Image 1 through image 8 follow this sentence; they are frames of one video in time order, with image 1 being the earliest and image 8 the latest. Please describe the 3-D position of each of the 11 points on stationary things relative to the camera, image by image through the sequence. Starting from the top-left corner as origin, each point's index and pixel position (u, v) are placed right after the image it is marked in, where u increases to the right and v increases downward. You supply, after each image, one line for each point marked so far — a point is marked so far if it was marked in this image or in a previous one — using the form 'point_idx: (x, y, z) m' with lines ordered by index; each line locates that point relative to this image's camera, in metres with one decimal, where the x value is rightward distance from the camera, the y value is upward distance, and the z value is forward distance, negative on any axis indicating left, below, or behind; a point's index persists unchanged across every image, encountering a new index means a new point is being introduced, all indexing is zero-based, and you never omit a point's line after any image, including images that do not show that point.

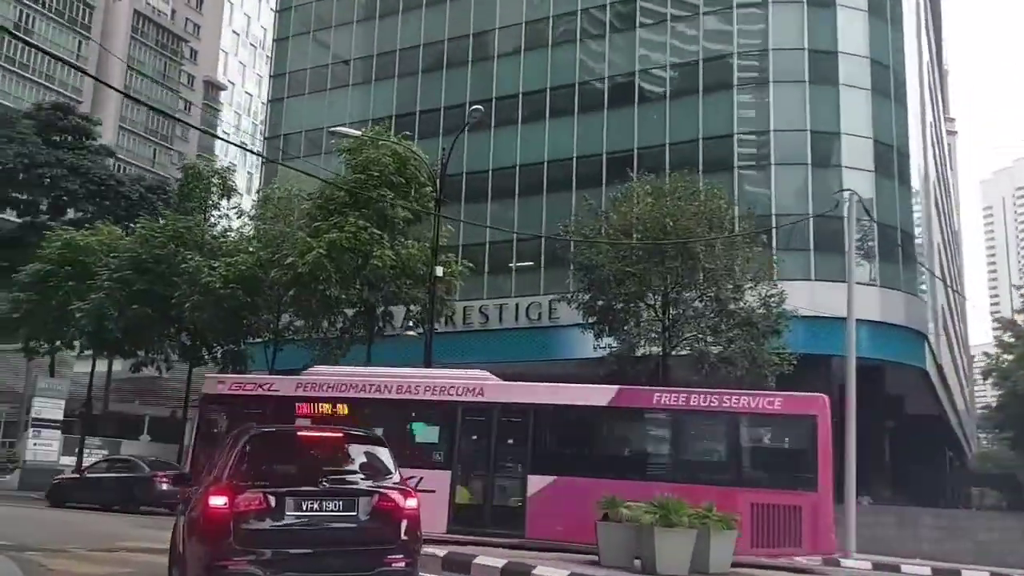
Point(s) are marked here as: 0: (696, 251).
0: (+3.9, +0.8, +17.9) m
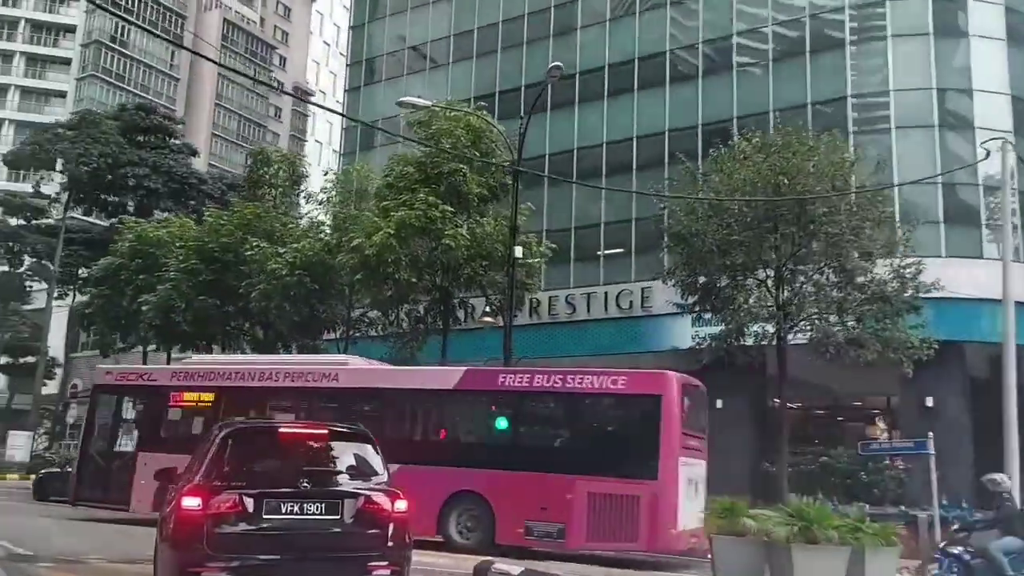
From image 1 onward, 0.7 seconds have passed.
0: (+5.4, +1.3, +15.4) m
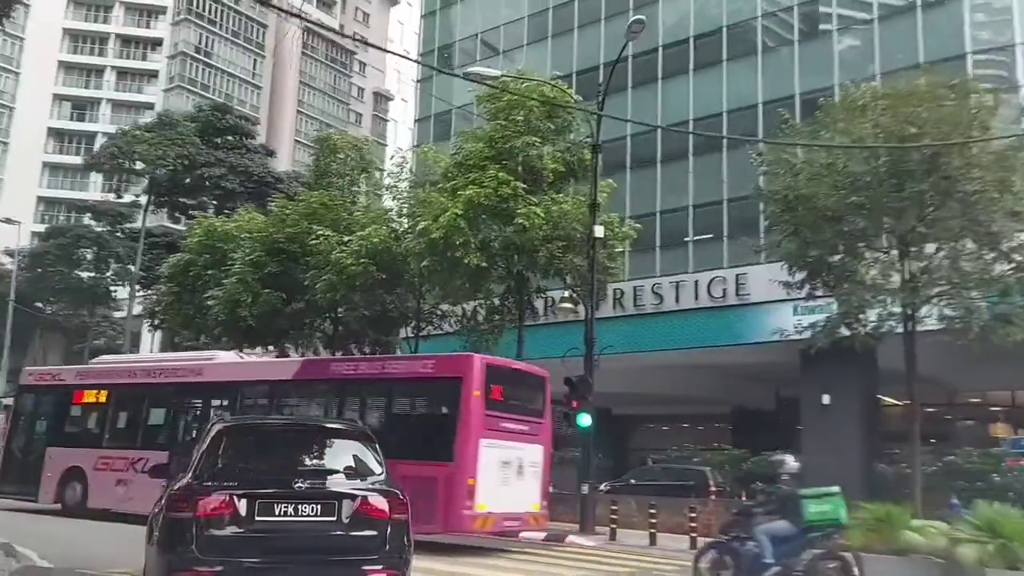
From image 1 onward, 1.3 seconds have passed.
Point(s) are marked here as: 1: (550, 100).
0: (+6.6, +1.8, +13.2) m
1: (+0.8, +3.8, +17.5) m
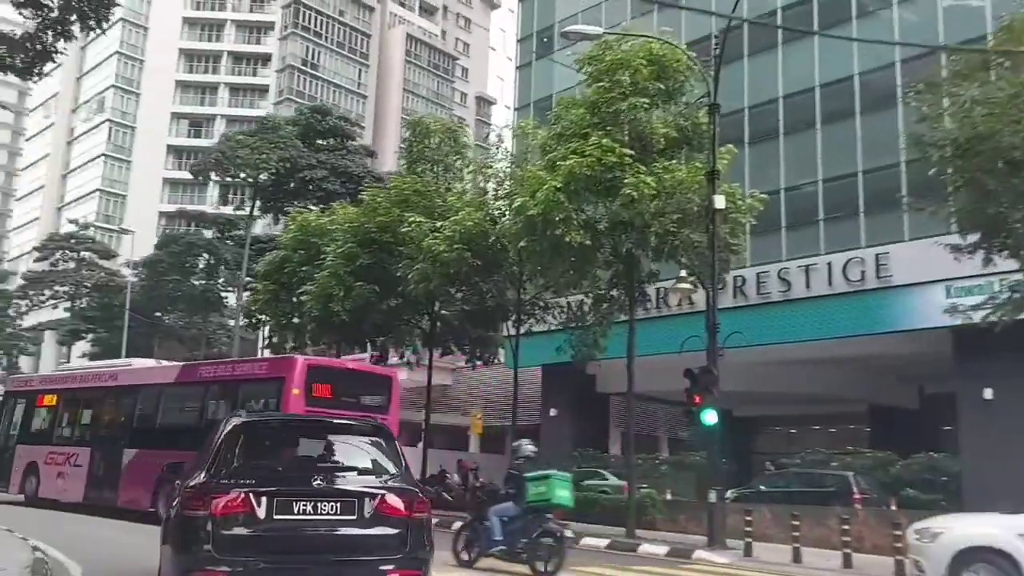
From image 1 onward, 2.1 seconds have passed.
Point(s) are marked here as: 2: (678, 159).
0: (+8.0, +2.3, +10.5) m
1: (+2.7, +4.1, +15.6) m
2: (+2.9, +2.3, +15.4) m
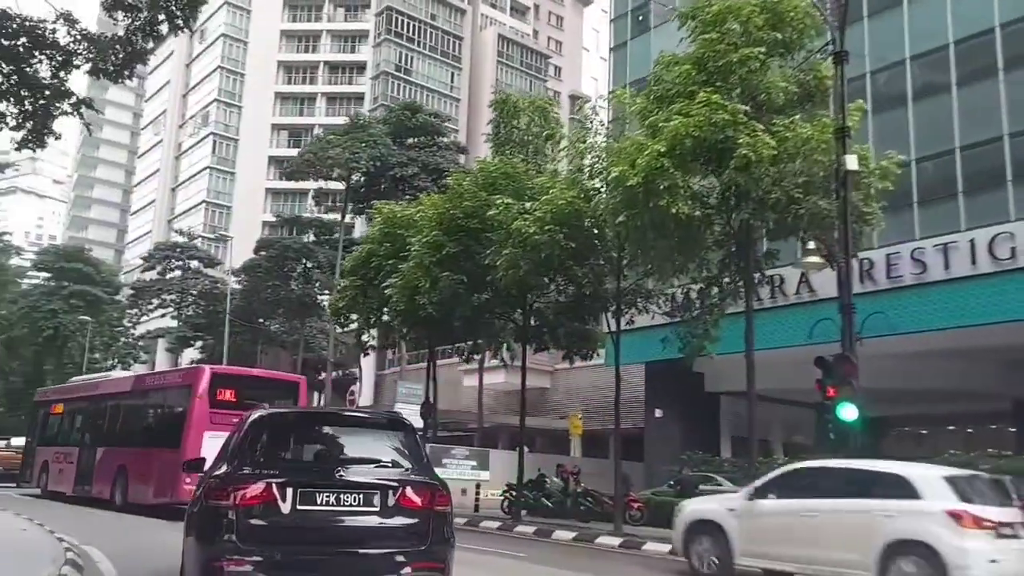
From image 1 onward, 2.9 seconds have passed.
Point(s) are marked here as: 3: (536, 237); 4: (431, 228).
0: (+8.9, +2.8, +8.0) m
1: (+4.2, +4.5, +13.7) m
2: (+4.5, +2.7, +13.4) m
3: (+0.5, +0.9, +16.0) m
4: (-1.7, +1.3, +18.6) m
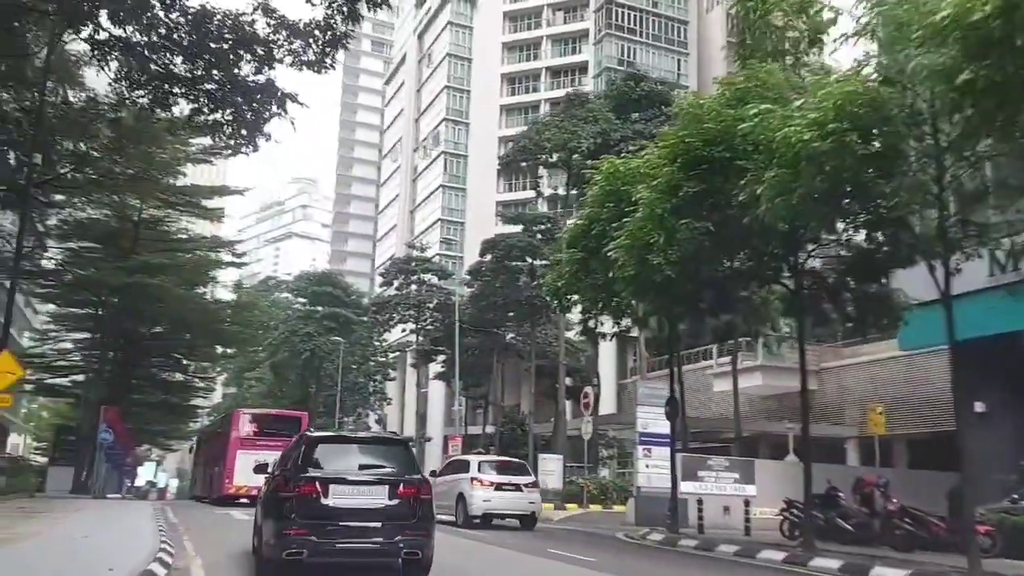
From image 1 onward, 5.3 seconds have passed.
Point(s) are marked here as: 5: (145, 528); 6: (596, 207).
0: (+9.8, +4.3, +1.5) m
1: (+6.6, +5.6, +8.2) m
2: (+7.0, +3.8, +7.9) m
3: (+4.0, +1.8, +11.4) m
4: (+2.5, +2.0, +14.4) m
5: (-6.0, -4.0, +14.0) m
6: (+1.7, +1.7, +17.5) m
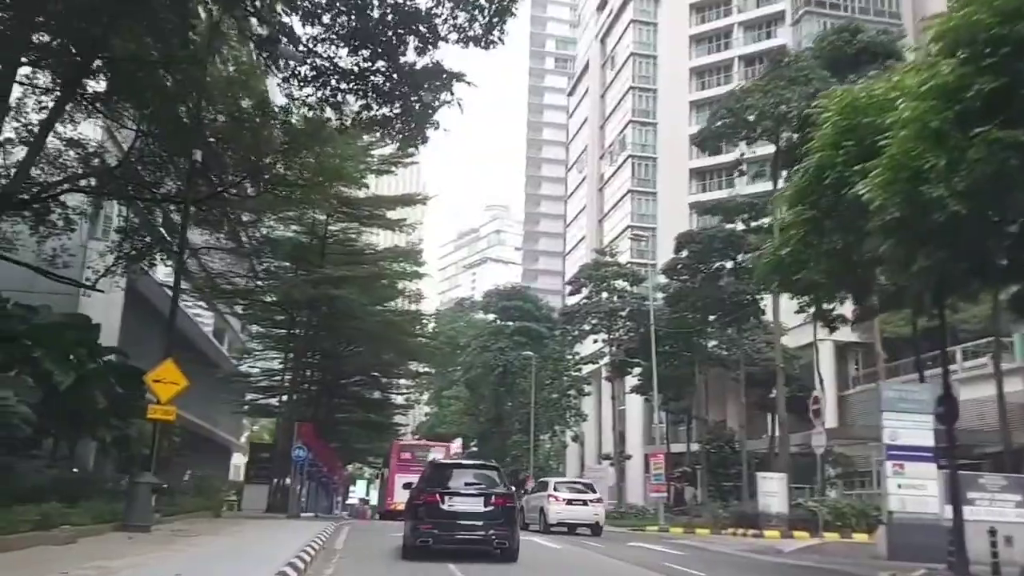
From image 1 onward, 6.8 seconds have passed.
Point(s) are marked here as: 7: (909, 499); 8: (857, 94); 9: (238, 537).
0: (+9.2, +5.5, -3.8) m
1: (+7.6, +6.5, +3.6) m
2: (+7.9, +4.8, +3.1) m
3: (+5.9, +2.5, +7.1) m
4: (+5.1, +2.6, +10.4) m
5: (-3.1, -3.7, +11.7) m
6: (+5.0, +2.2, +13.6) m
7: (+8.7, -4.6, +19.0) m
8: (+5.4, +3.1, +13.3) m
9: (-5.3, -4.8, +16.9) m
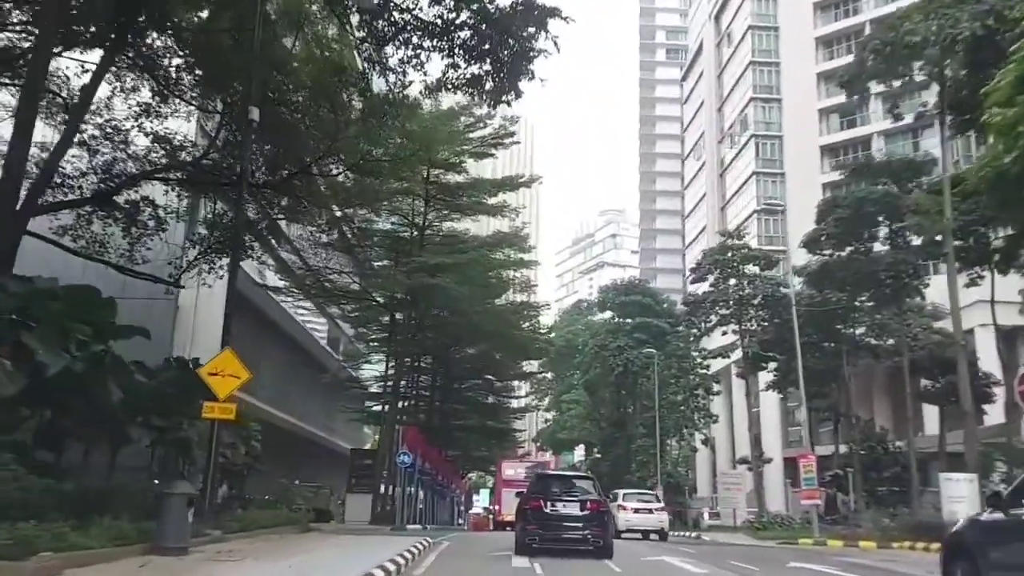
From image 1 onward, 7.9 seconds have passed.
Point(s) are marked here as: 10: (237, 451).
0: (+7.8, +6.7, -8.2) m
1: (+7.2, +7.6, -0.8) m
2: (+7.5, +5.9, -1.3) m
3: (+6.2, +3.5, +2.9) m
4: (+5.9, +3.5, +6.3) m
5: (-1.8, -3.1, +8.7) m
6: (+6.2, +3.1, +9.5) m
7: (+10.9, -3.6, +14.3) m
8: (+6.5, +4.0, +9.2) m
9: (-3.3, -4.4, +14.1) m
10: (-6.0, -3.5, +18.7) m
